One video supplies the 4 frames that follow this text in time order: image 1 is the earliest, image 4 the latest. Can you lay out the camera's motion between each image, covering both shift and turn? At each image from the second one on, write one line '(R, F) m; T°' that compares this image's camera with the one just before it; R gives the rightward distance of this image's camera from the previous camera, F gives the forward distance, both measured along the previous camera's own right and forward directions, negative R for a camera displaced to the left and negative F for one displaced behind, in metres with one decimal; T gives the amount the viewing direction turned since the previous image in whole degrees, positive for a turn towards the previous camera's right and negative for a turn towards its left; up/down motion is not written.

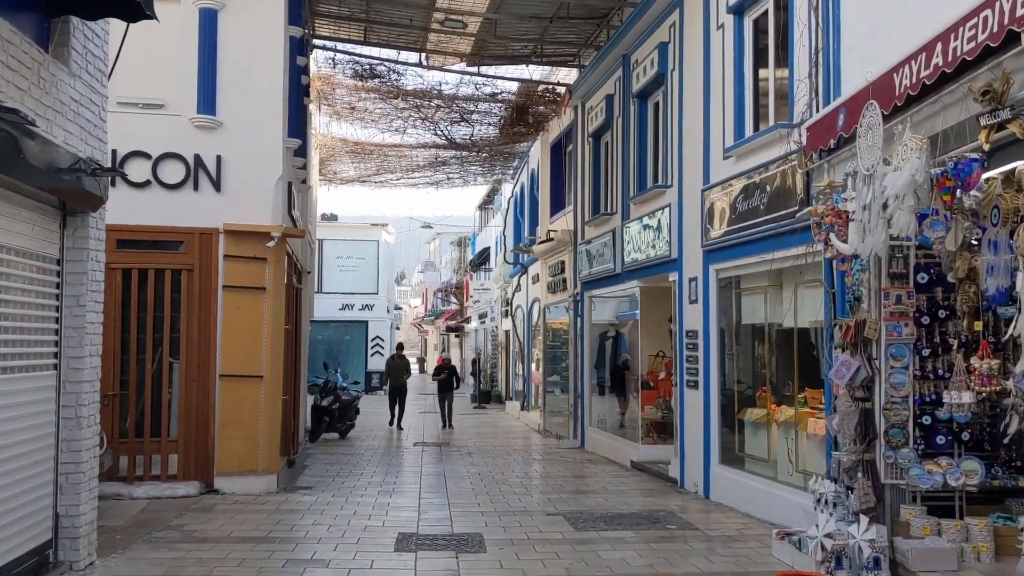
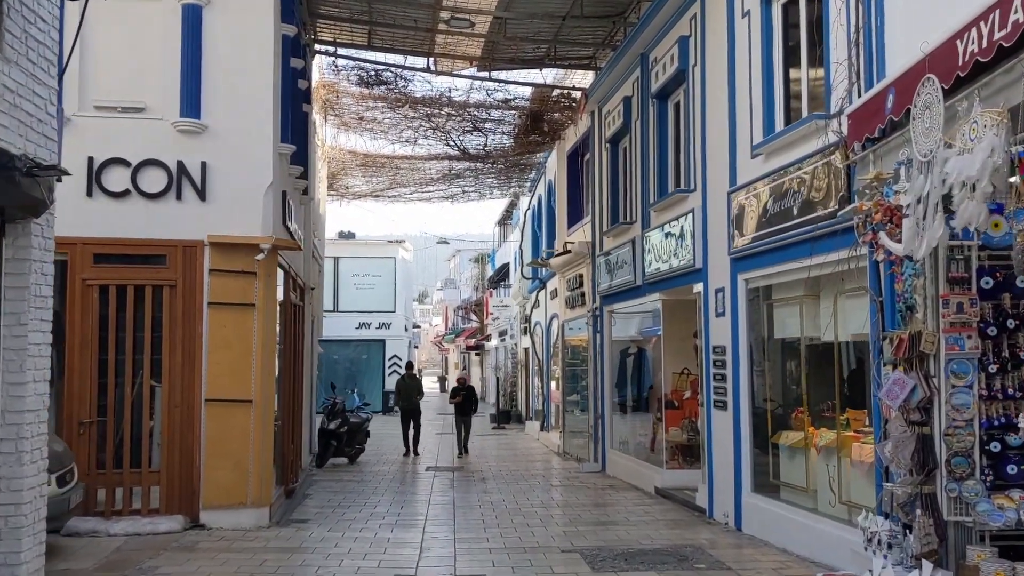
(+0.1, +0.8) m; -1°
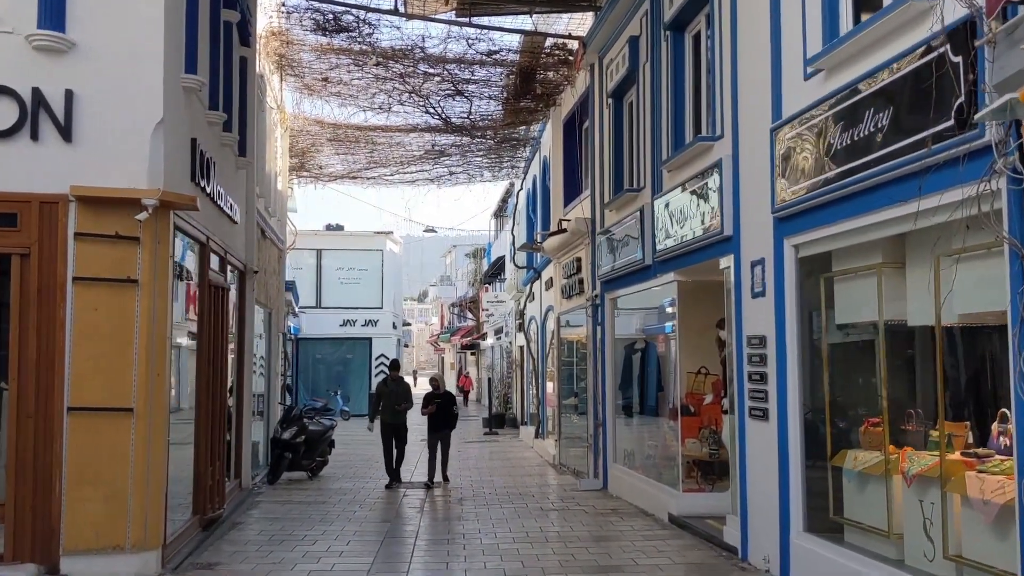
(+0.2, +2.3) m; 0°
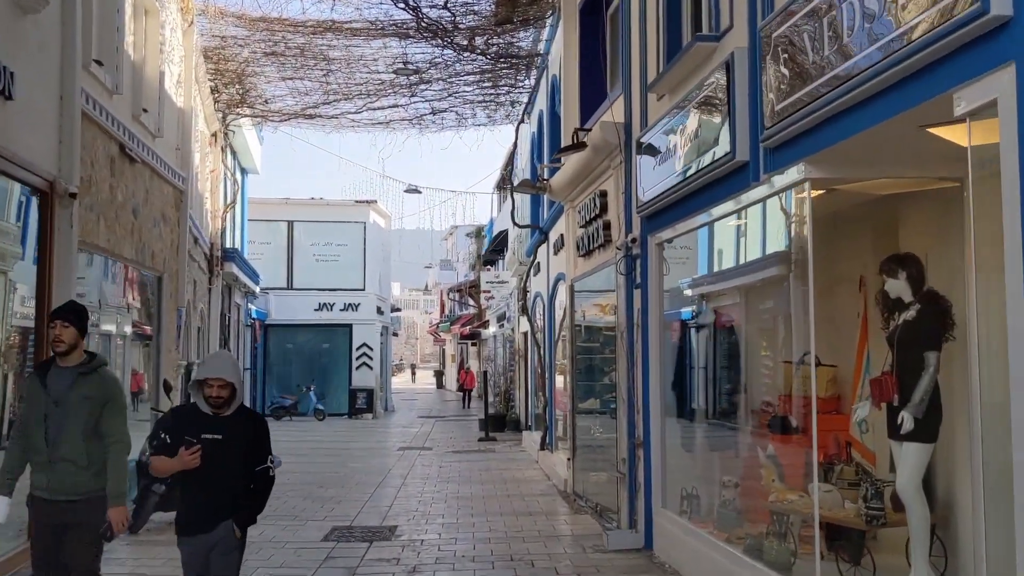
(+0.2, +4.5) m; -1°
